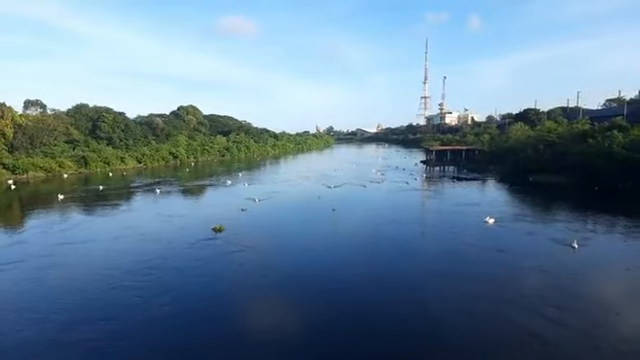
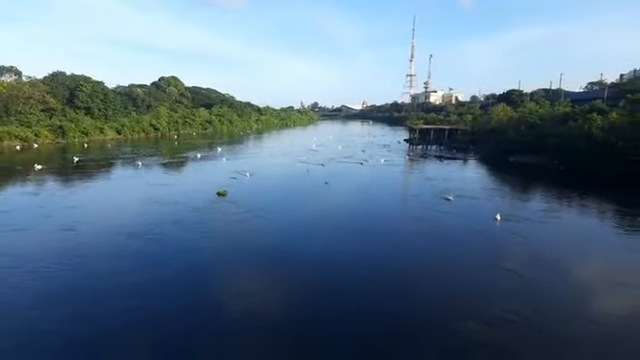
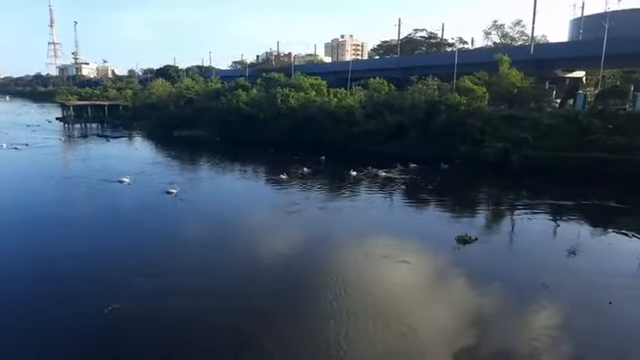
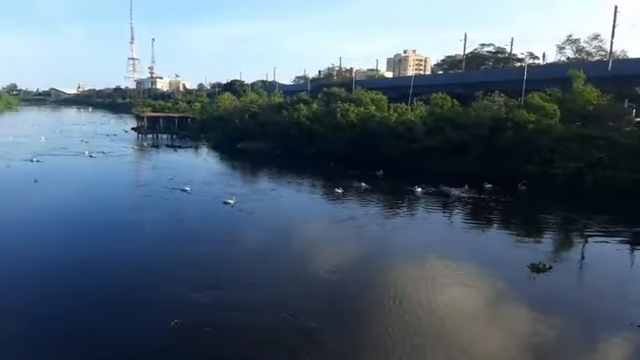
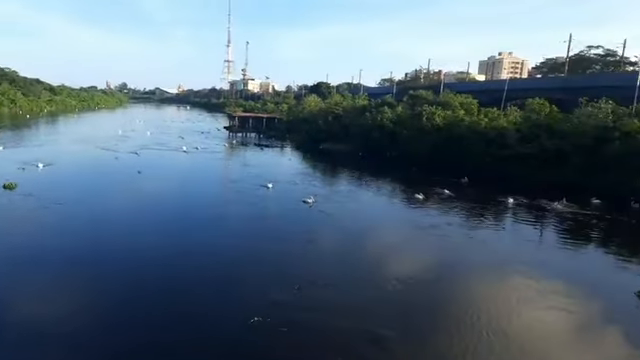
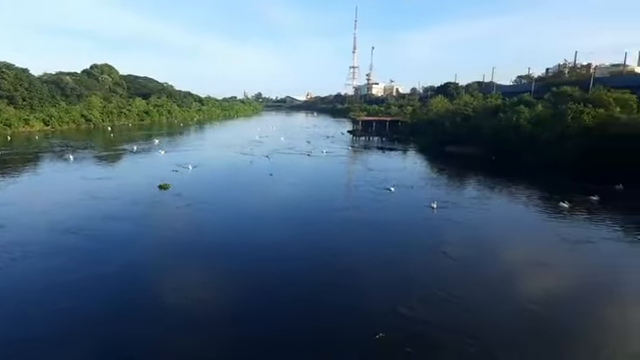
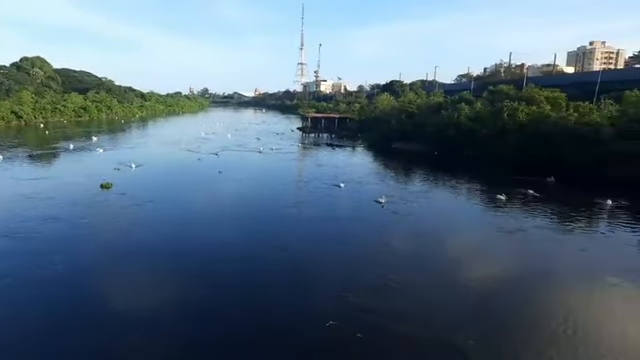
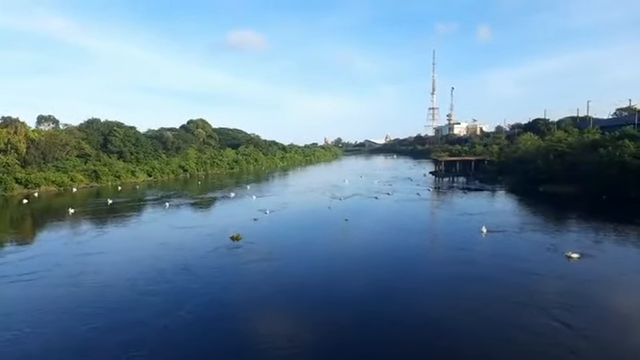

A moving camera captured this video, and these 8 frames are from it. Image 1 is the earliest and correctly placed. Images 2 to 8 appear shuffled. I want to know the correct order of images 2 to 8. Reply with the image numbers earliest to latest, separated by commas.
8, 2, 6, 7, 5, 4, 3
